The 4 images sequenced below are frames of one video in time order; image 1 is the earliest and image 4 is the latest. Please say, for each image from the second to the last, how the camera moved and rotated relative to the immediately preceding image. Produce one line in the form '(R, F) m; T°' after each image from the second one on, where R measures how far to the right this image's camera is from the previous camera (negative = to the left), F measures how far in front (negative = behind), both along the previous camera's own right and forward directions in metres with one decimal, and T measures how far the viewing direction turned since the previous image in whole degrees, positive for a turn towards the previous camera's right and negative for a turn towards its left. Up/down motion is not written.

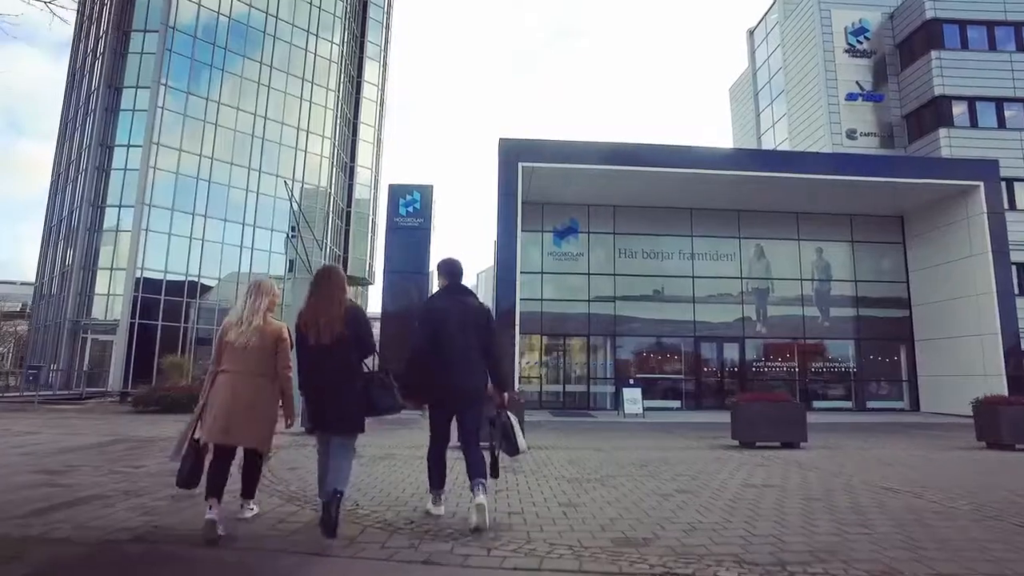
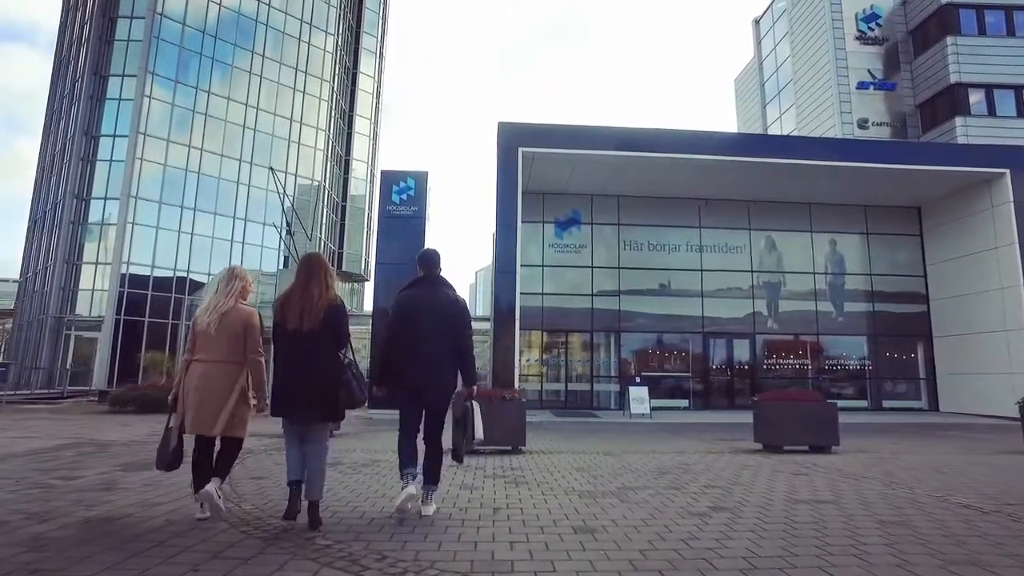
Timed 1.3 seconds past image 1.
(0.0, +1.0) m; 0°
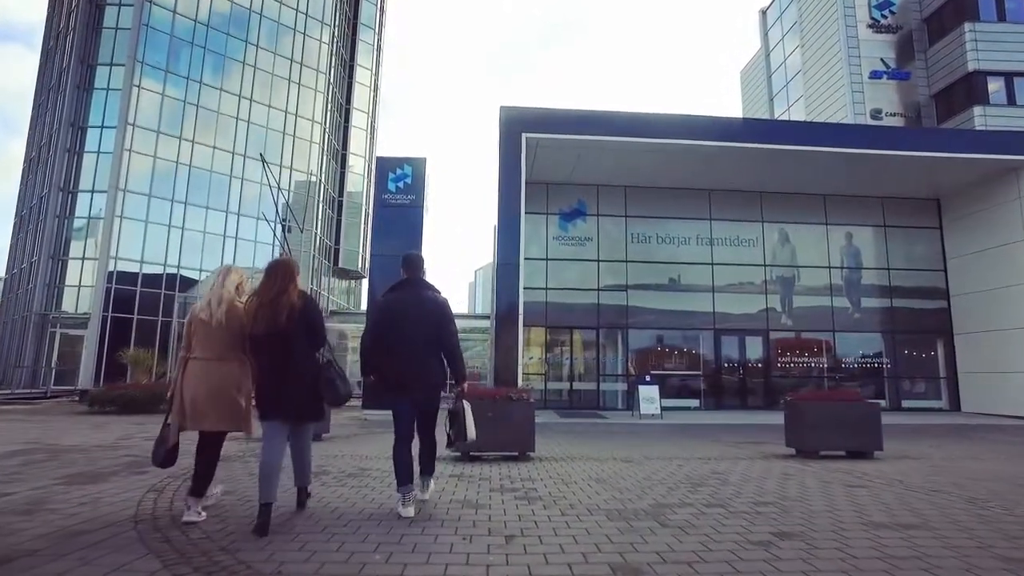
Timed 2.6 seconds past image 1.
(-0.1, +0.9) m; 0°
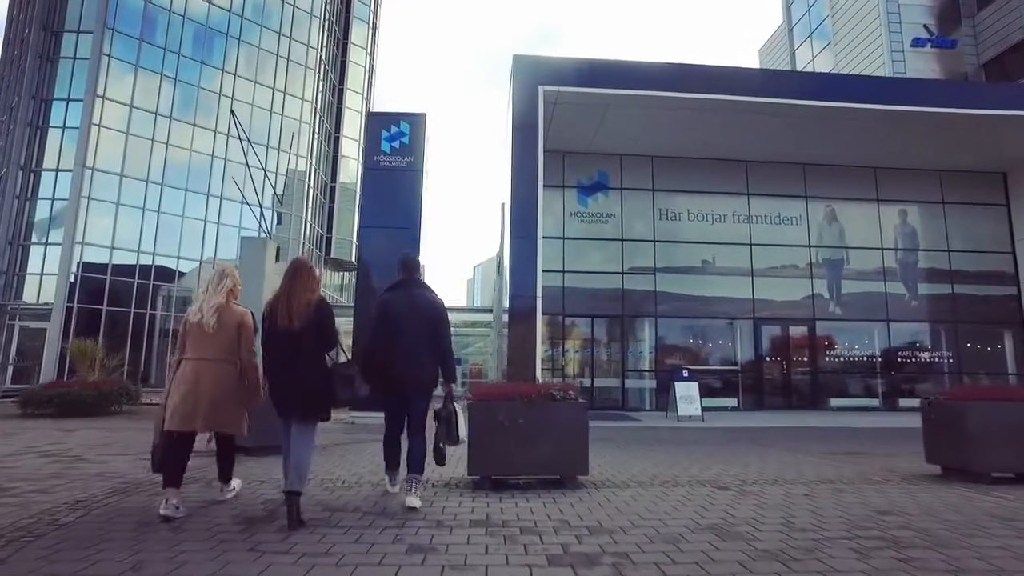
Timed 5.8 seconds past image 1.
(-0.4, +2.5) m; 0°
